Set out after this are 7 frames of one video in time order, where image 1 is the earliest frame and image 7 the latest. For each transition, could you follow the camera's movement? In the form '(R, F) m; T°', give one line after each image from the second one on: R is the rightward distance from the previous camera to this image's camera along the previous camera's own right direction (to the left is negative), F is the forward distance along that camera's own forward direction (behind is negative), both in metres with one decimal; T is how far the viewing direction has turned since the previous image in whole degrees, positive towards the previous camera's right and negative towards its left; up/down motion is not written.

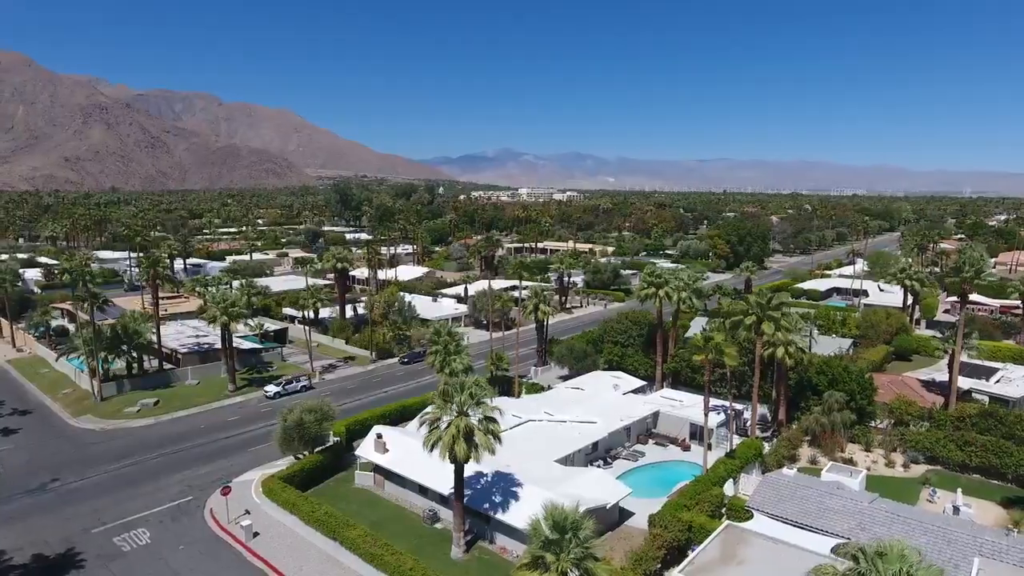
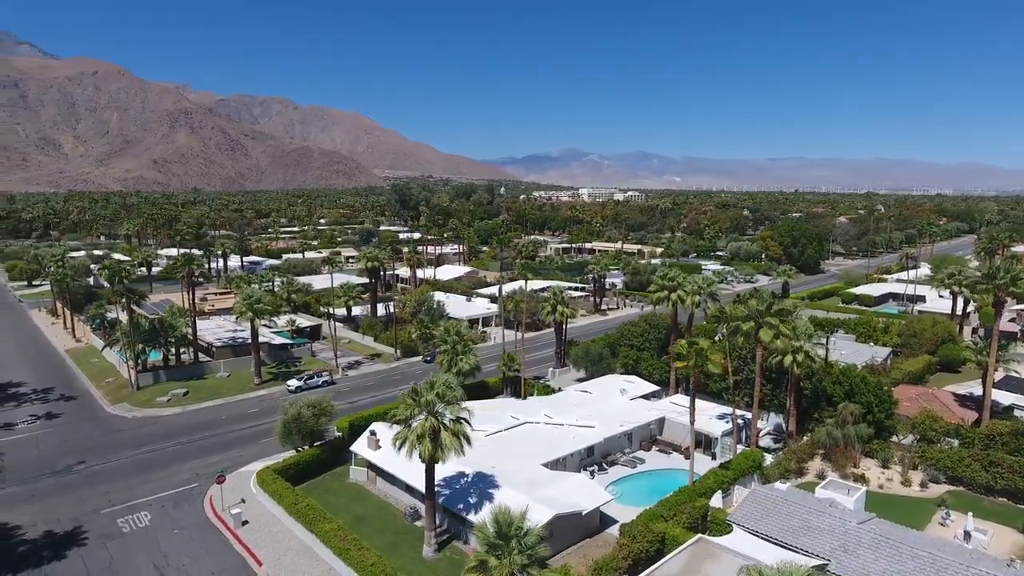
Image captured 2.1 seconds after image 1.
(+4.0, +0.3) m; -6°
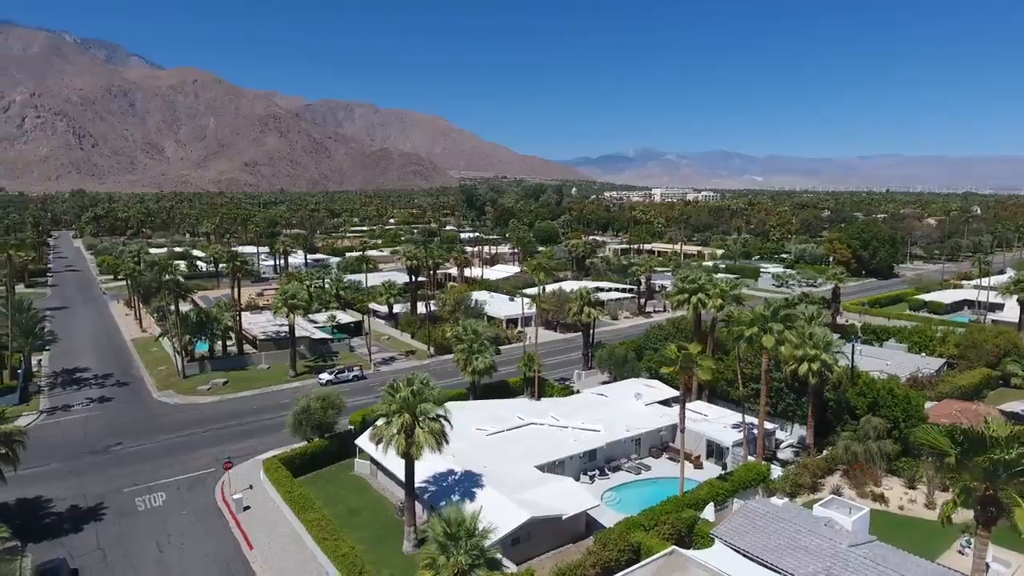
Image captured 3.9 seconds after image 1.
(+4.1, +0.4) m; -7°
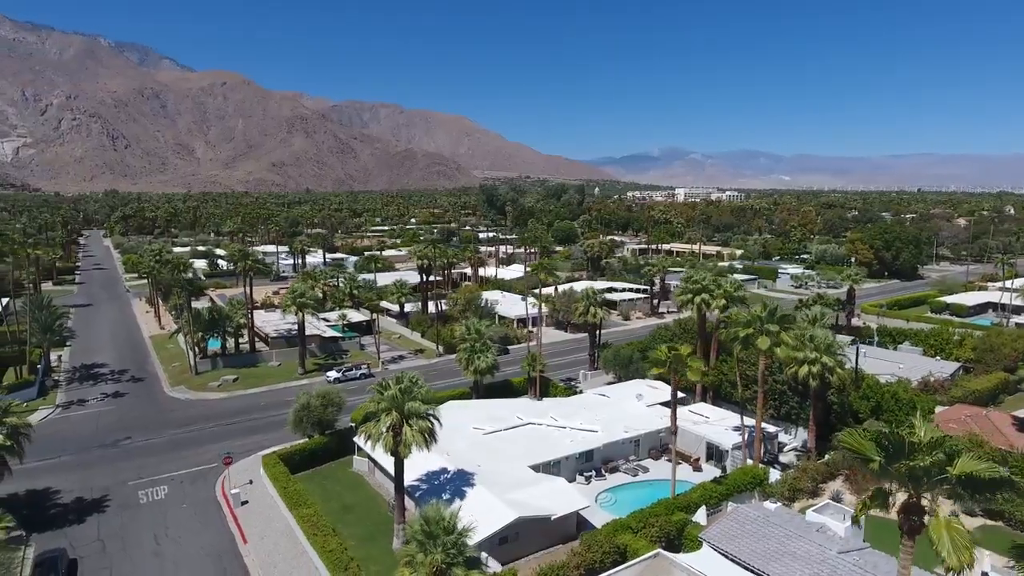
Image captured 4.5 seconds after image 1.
(+1.5, +0.1) m; -2°
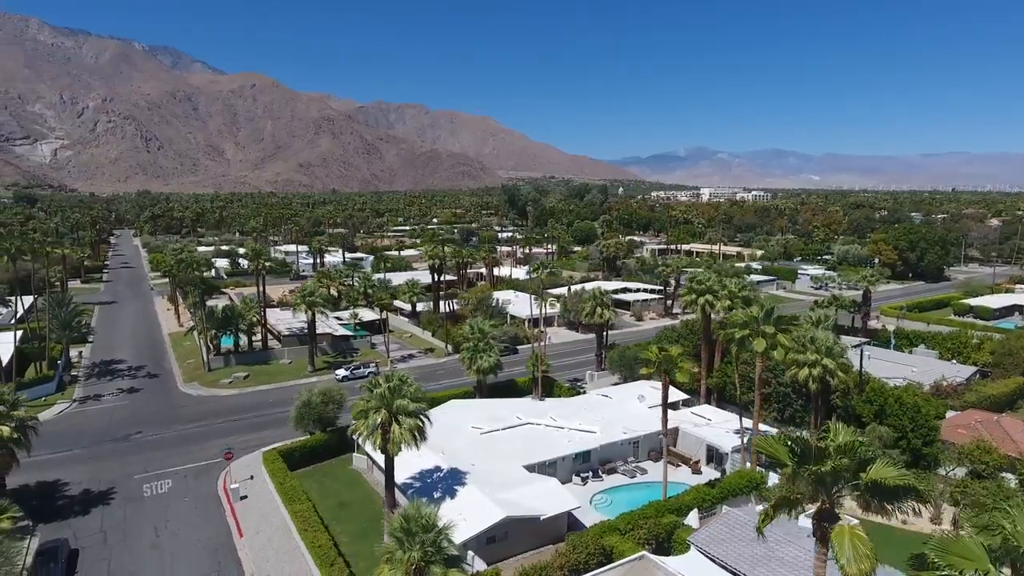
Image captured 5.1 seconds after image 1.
(+1.5, 0.0) m; -2°
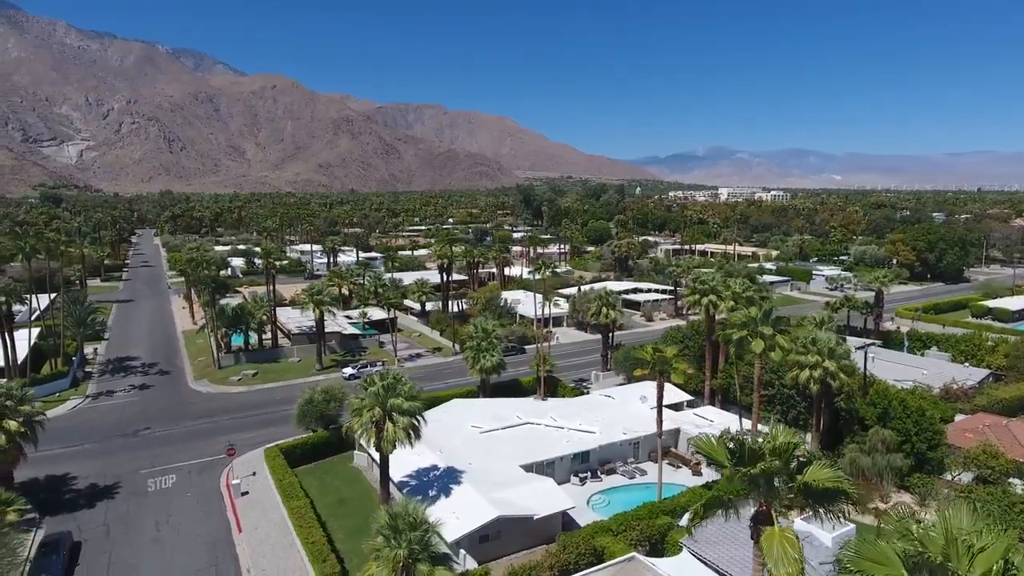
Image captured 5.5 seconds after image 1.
(+1.0, 0.0) m; -2°
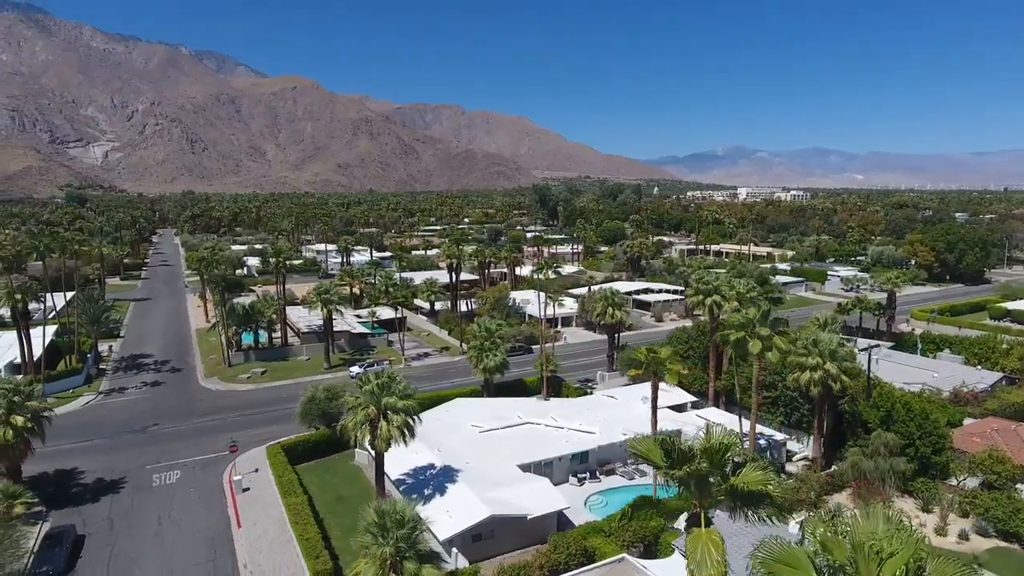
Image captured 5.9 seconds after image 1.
(+1.0, 0.0) m; -2°
